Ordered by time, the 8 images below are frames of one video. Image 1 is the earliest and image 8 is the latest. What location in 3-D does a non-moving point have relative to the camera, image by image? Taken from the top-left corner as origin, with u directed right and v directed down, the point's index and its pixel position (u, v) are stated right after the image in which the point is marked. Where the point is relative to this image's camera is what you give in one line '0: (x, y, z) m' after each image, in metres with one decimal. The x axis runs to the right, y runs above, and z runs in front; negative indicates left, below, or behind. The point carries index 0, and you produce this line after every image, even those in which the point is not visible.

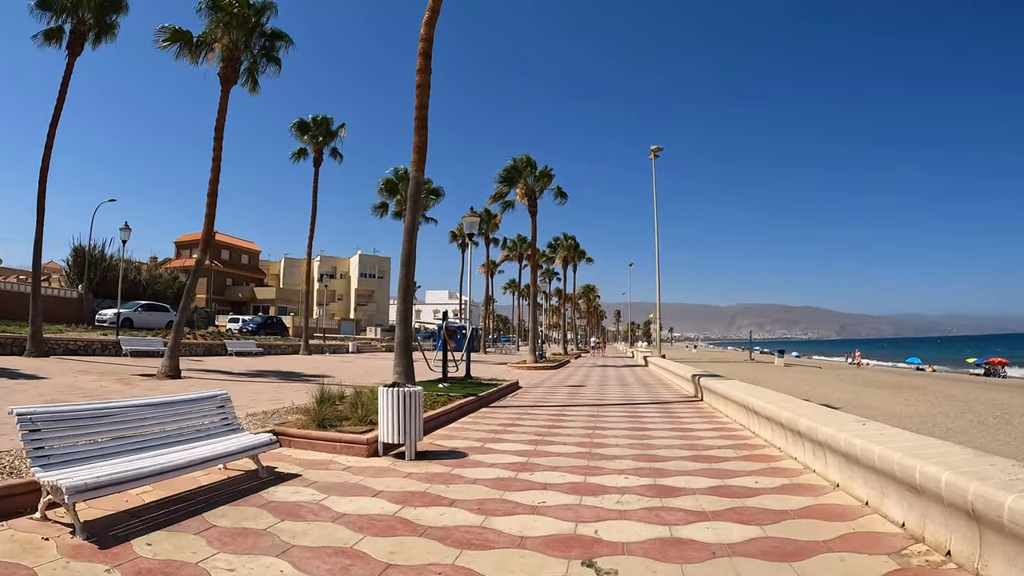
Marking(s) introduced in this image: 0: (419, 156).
0: (-2.0, +2.9, +12.2) m
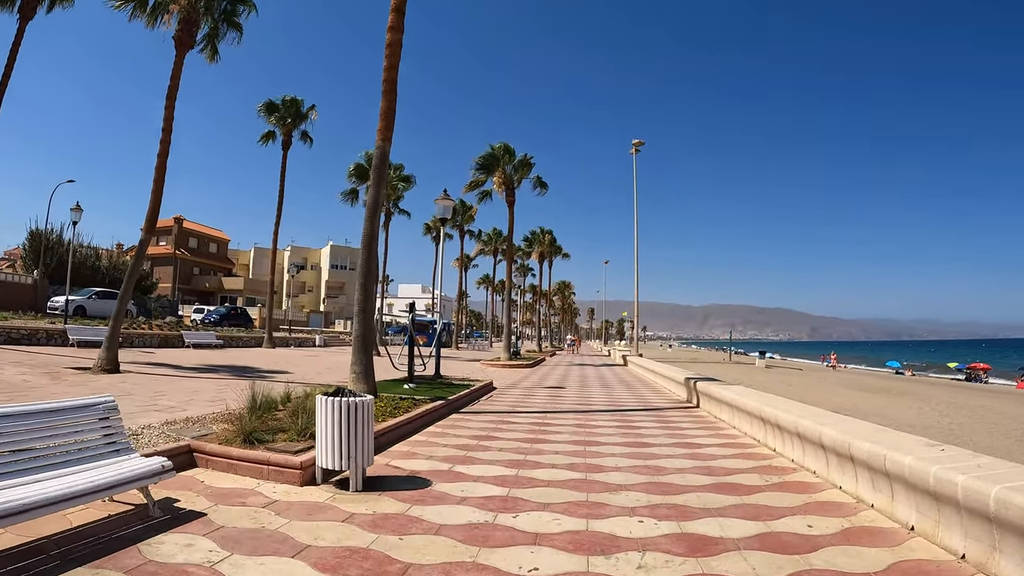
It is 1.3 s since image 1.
0: (-2.4, +3.1, +10.7) m
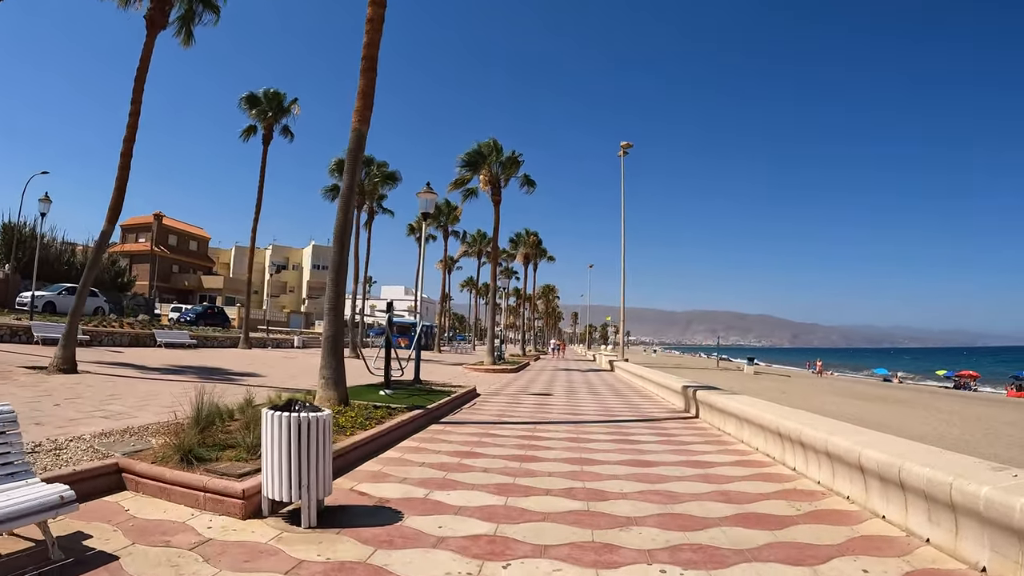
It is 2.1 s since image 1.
0: (-2.5, +3.2, +9.7) m
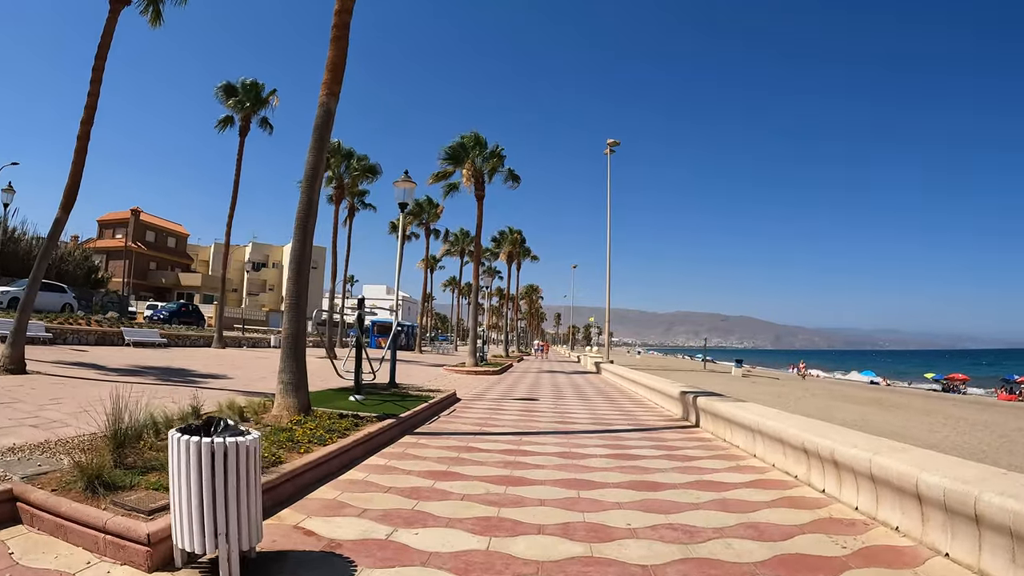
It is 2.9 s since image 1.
0: (-2.7, +3.3, +8.7) m
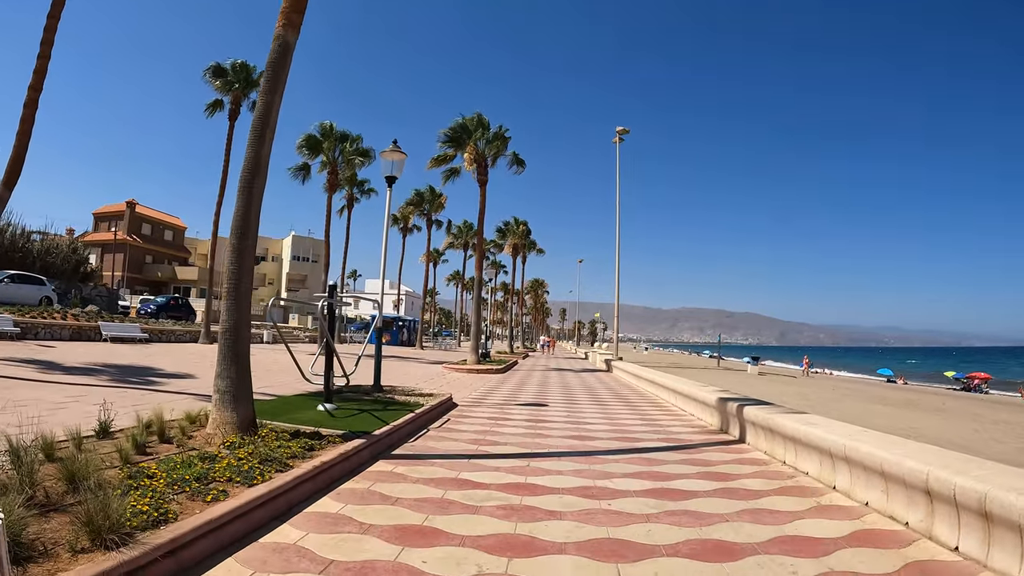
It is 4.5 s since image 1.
0: (-2.7, +3.5, +7.0) m
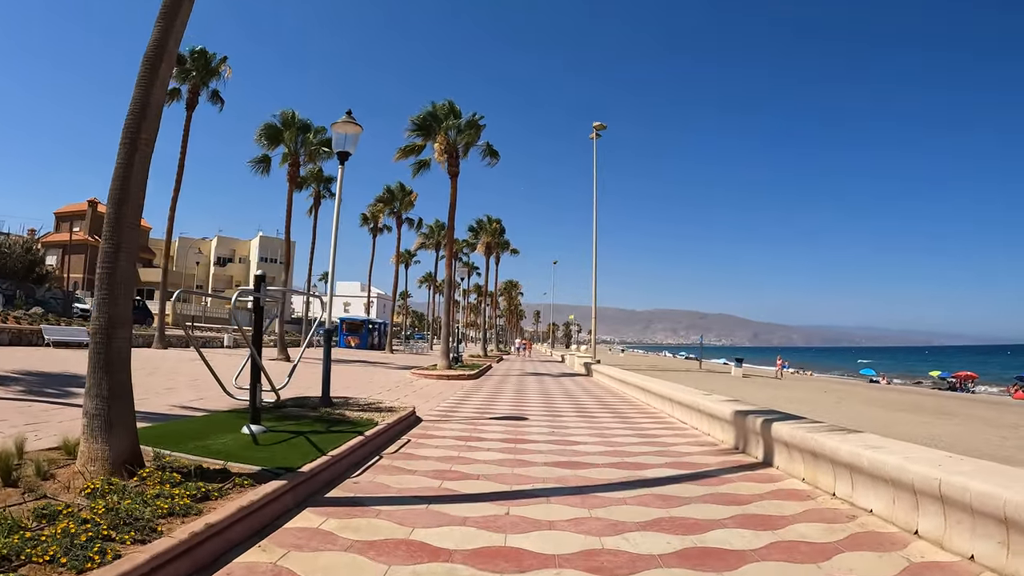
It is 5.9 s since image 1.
0: (-2.9, +3.6, +5.4) m
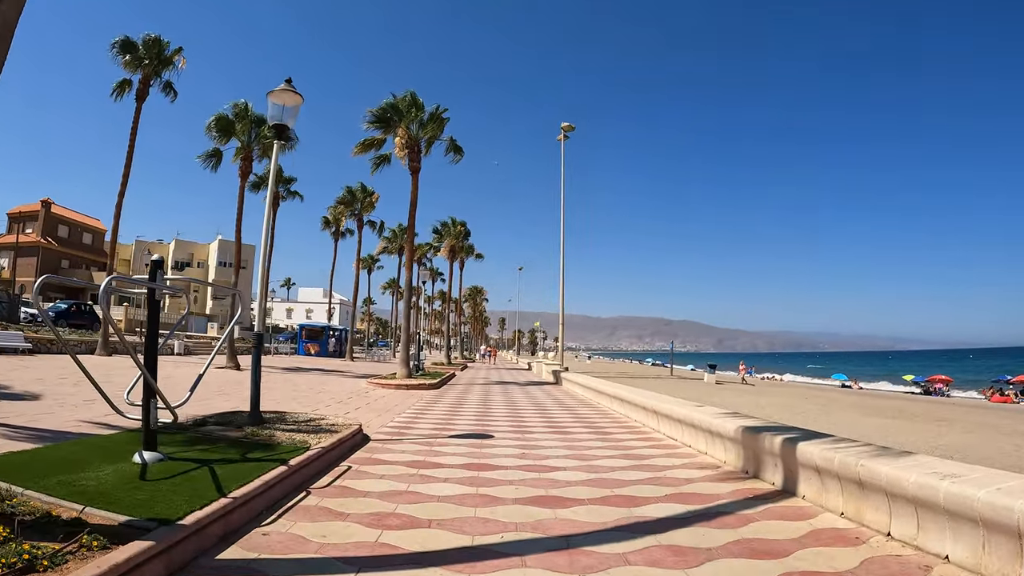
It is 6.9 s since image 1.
0: (-3.2, +3.7, +4.1) m
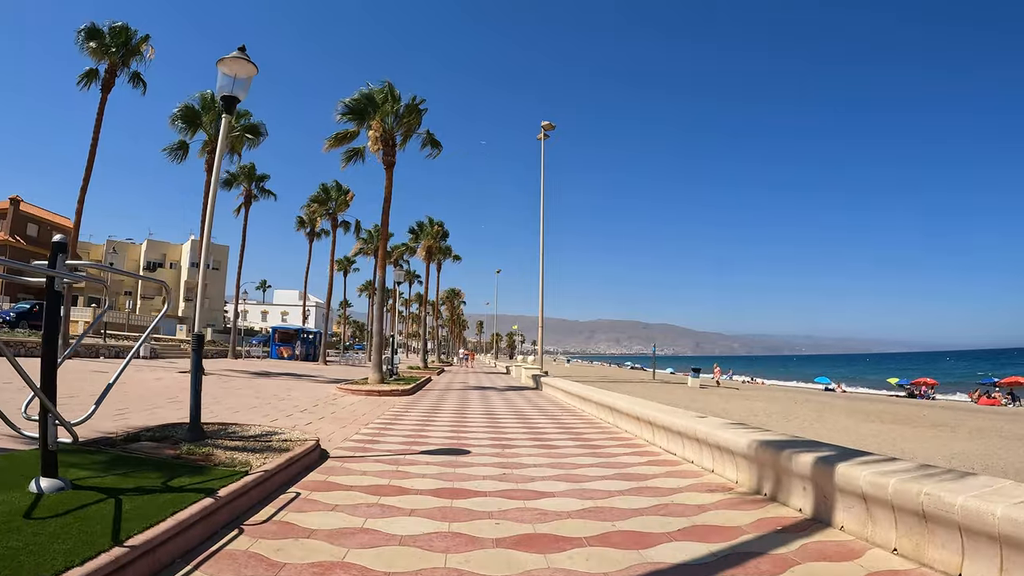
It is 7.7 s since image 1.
0: (-3.3, +3.8, +3.2) m
